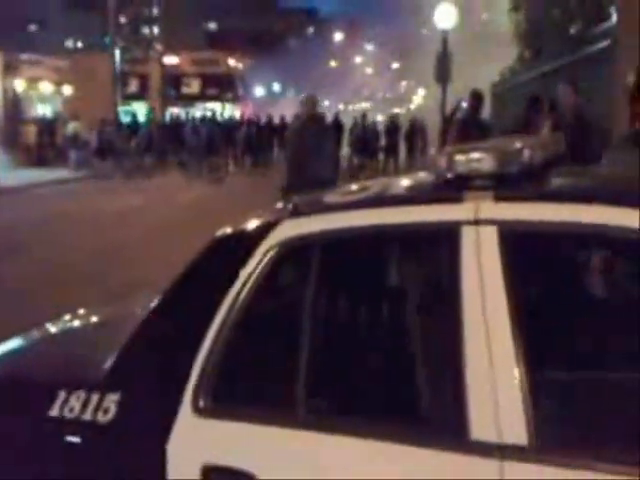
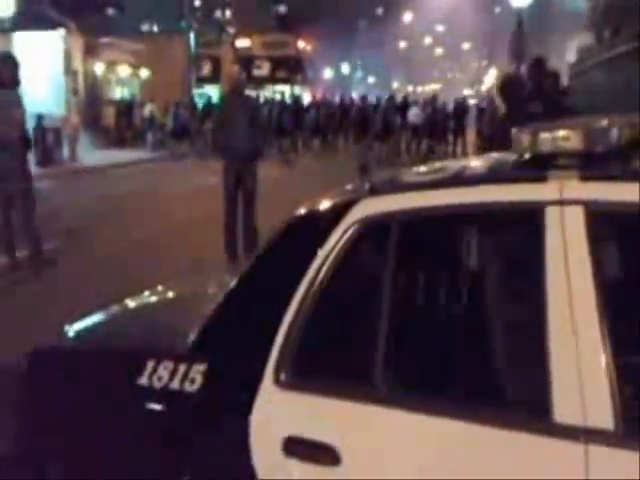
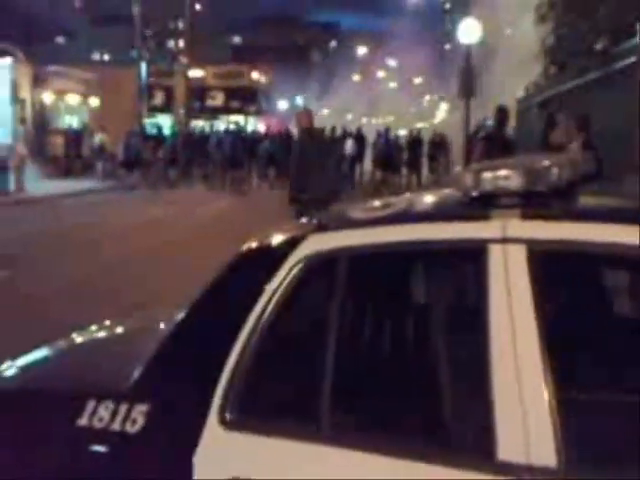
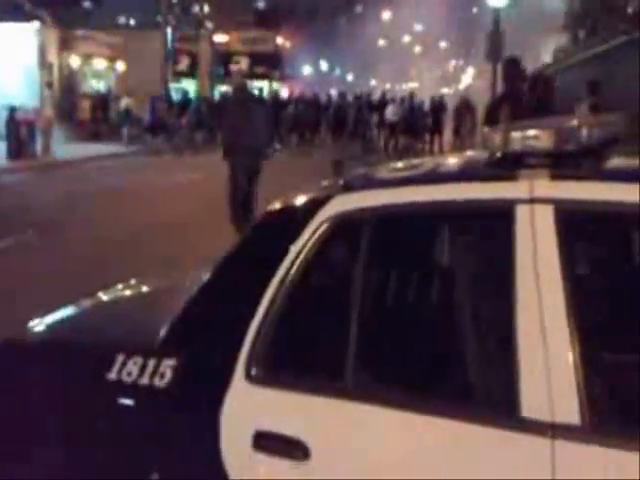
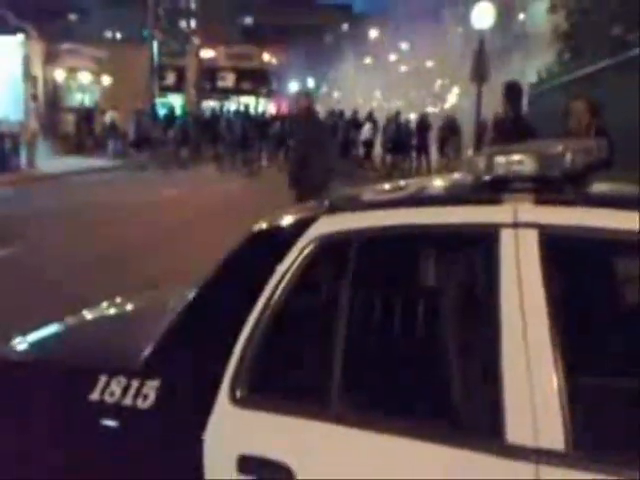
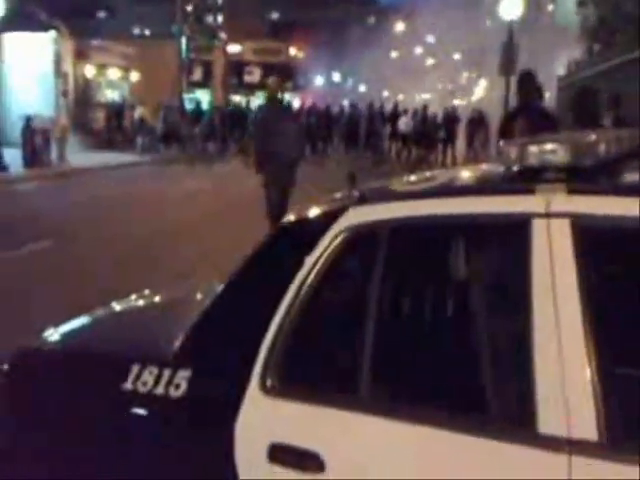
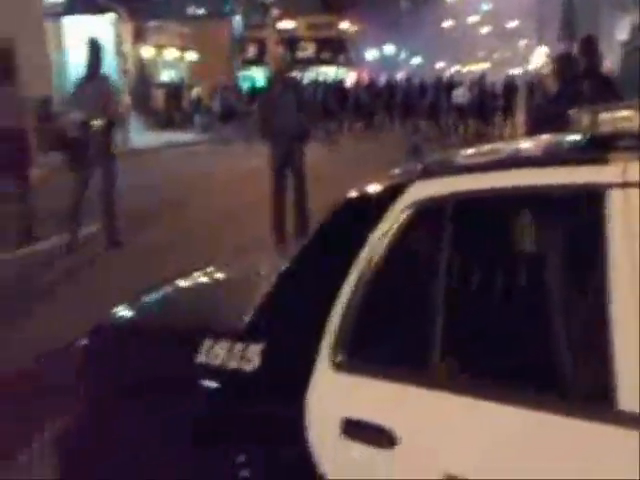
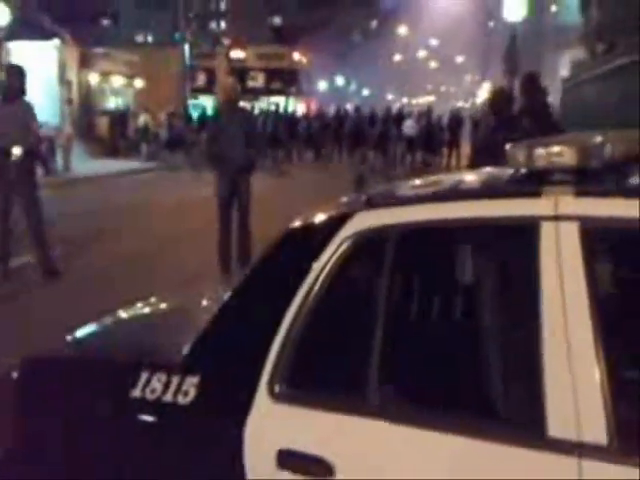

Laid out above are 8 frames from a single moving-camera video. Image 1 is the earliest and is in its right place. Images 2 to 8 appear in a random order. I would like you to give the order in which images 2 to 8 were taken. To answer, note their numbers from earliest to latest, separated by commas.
3, 5, 6, 4, 2, 8, 7
